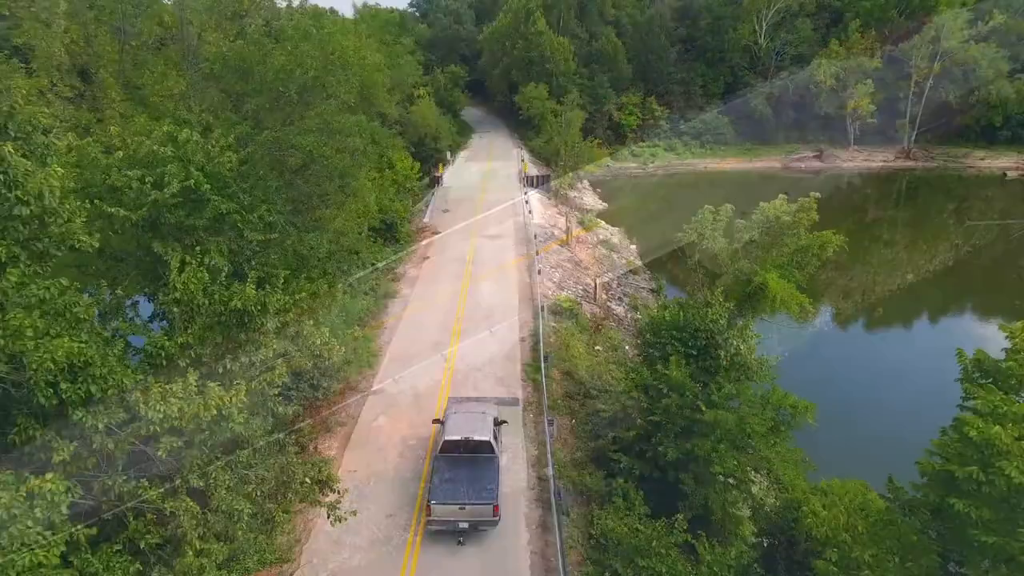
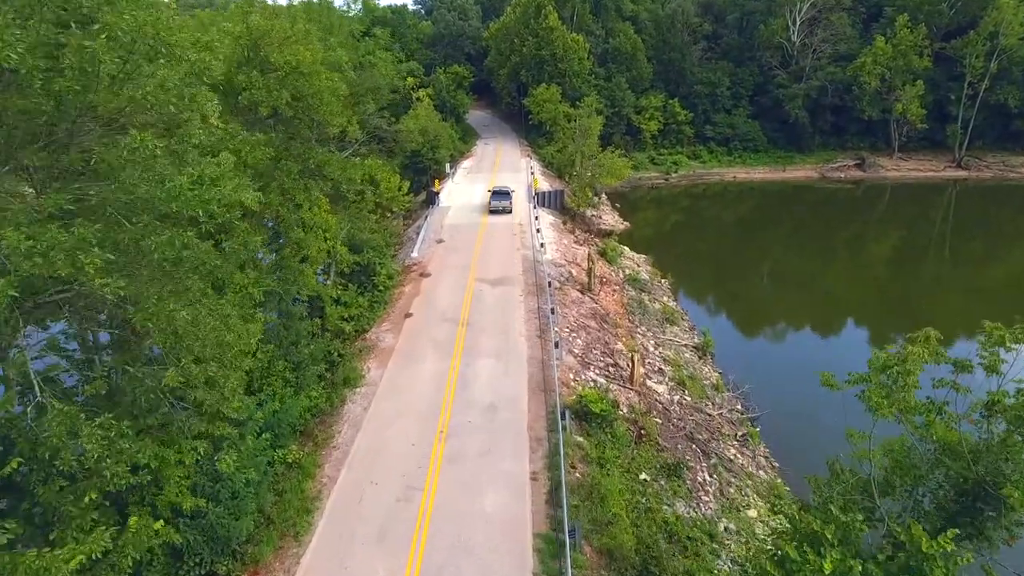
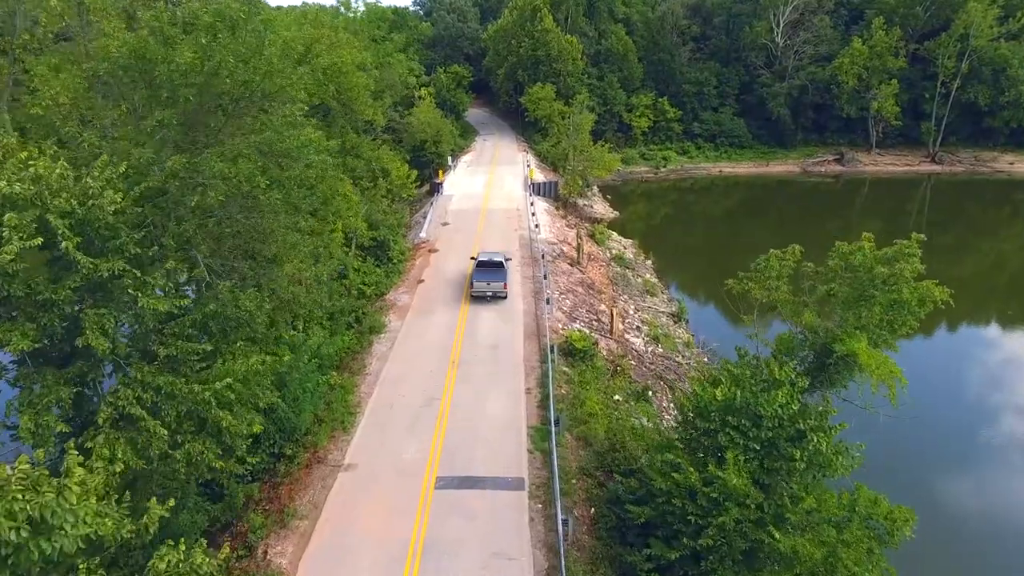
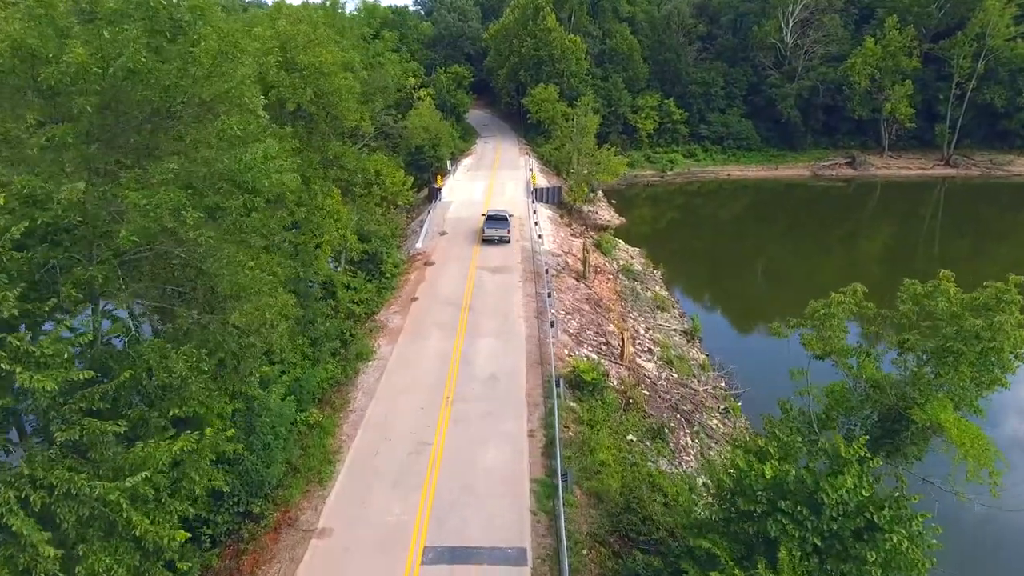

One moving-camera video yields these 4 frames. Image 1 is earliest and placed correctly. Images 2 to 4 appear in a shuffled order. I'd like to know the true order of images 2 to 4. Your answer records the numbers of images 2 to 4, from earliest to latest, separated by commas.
3, 4, 2
